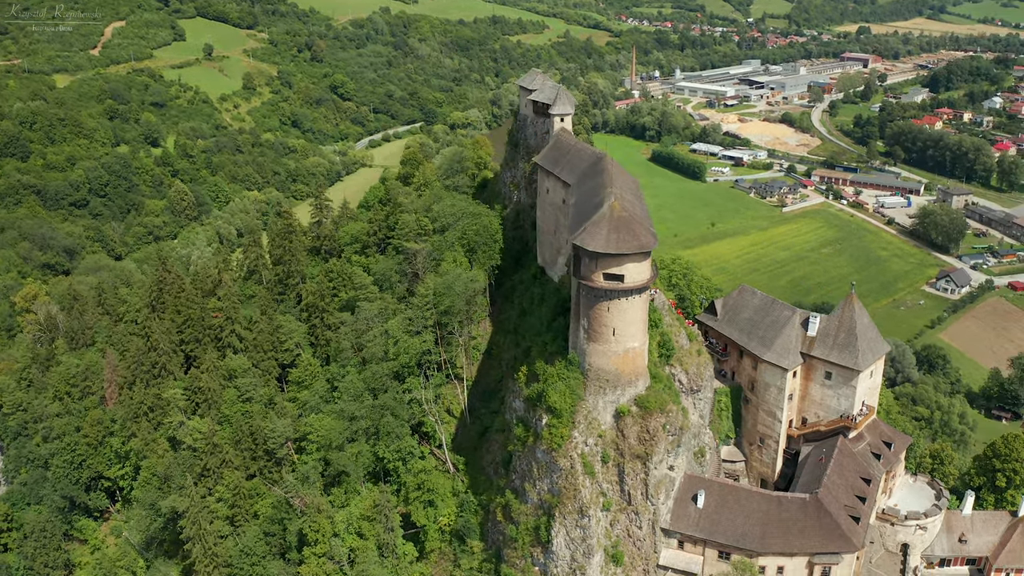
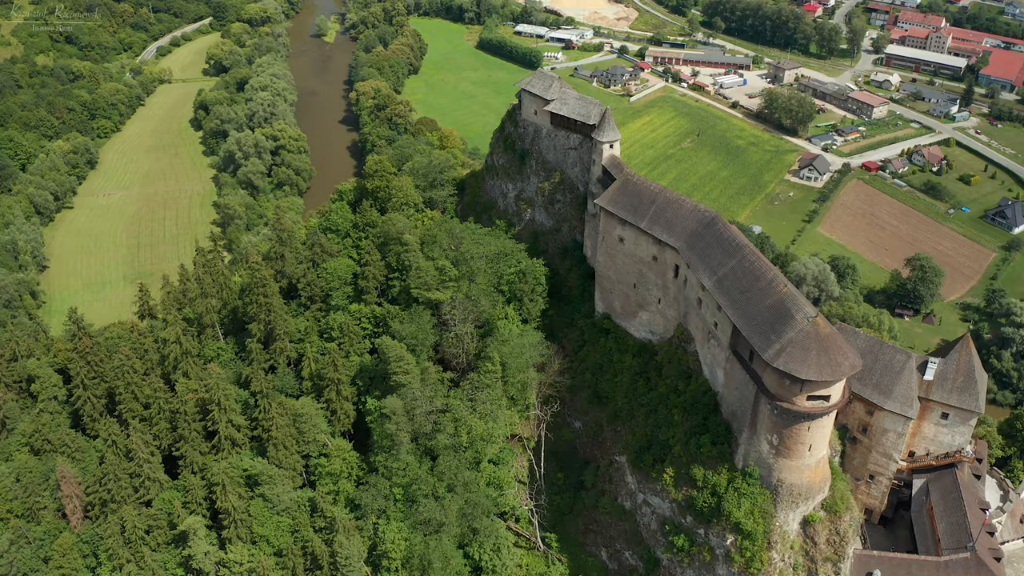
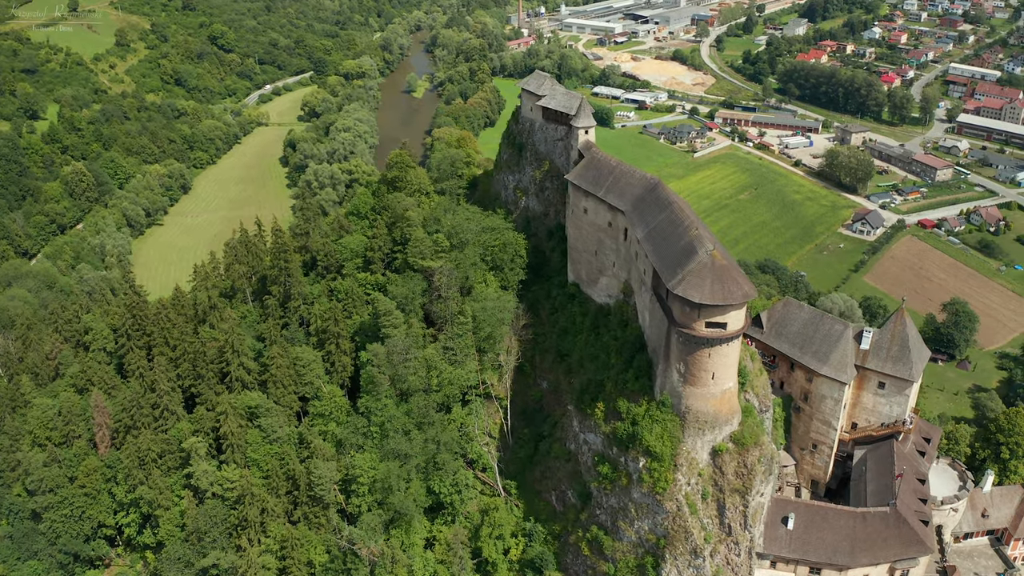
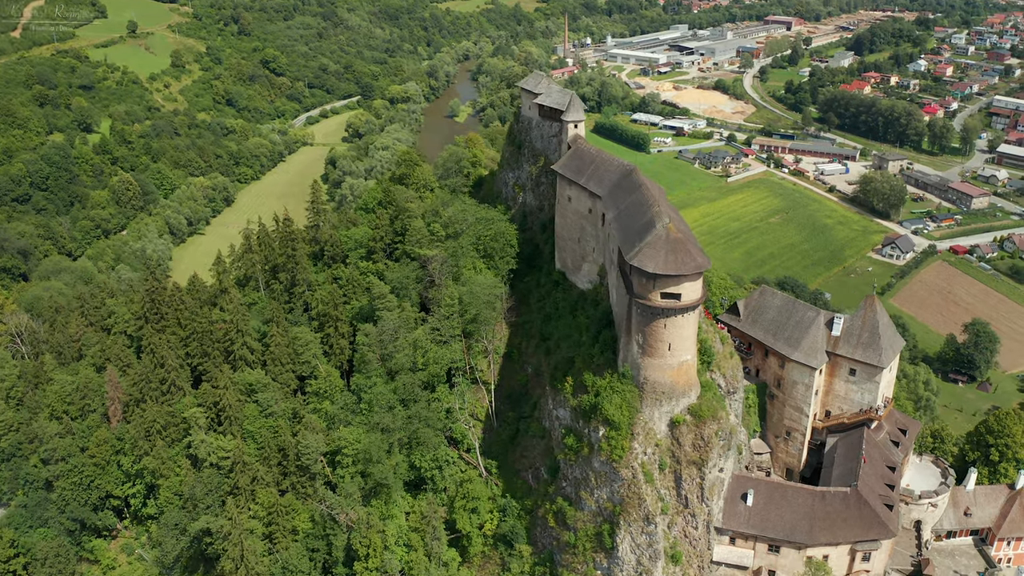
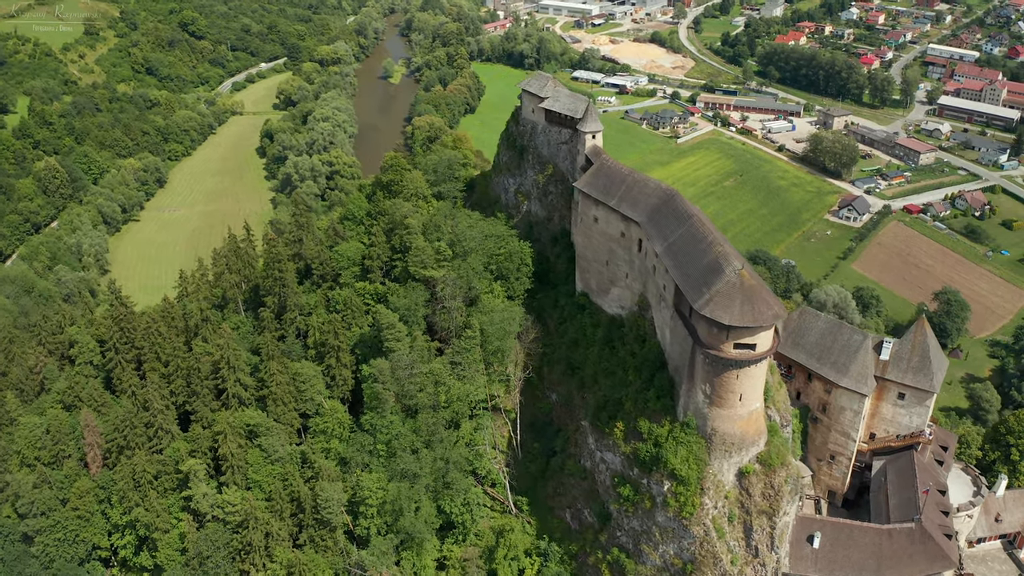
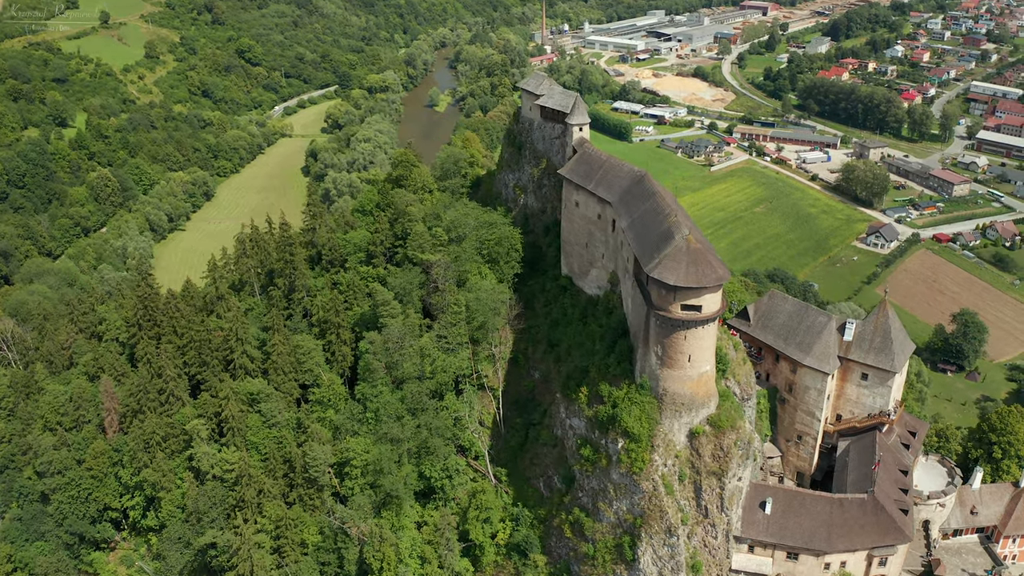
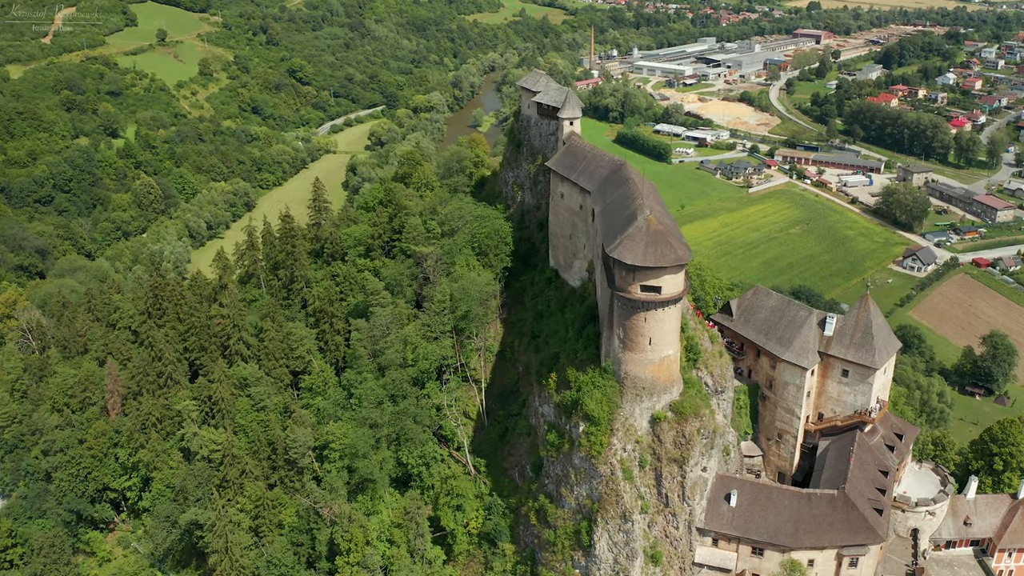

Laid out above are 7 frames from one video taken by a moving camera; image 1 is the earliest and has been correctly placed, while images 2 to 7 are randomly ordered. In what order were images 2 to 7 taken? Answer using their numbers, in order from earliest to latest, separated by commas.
7, 4, 6, 3, 5, 2
